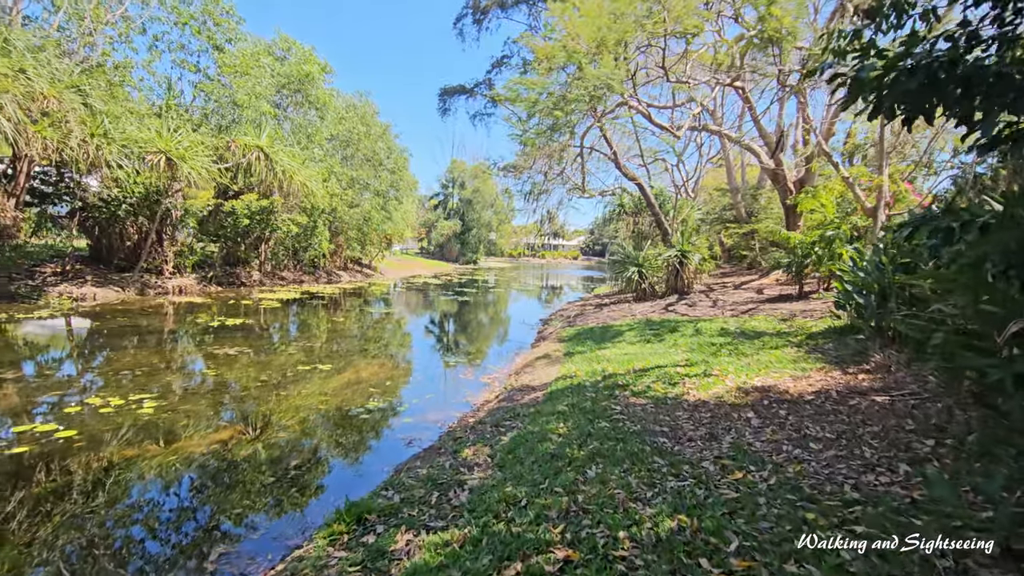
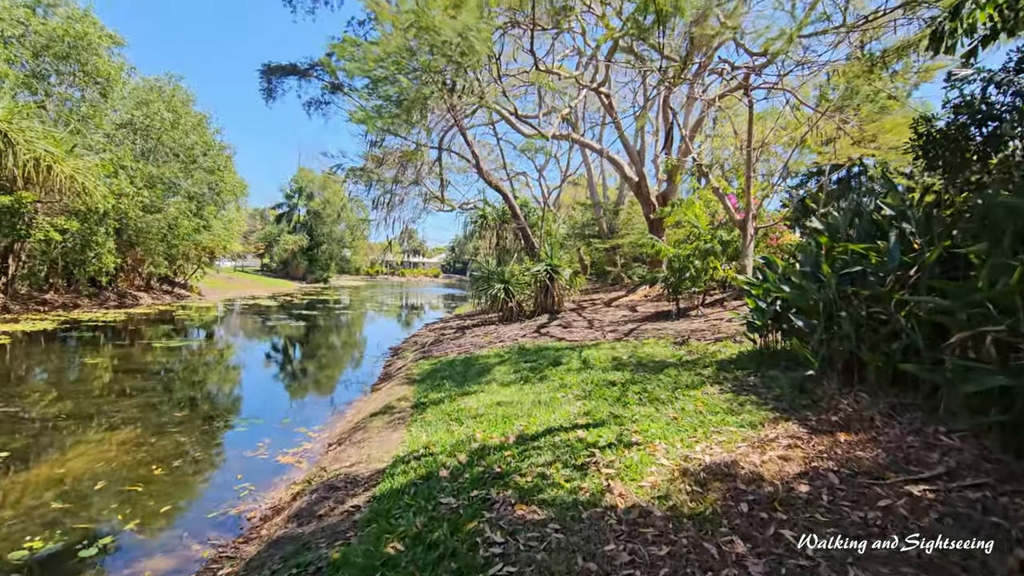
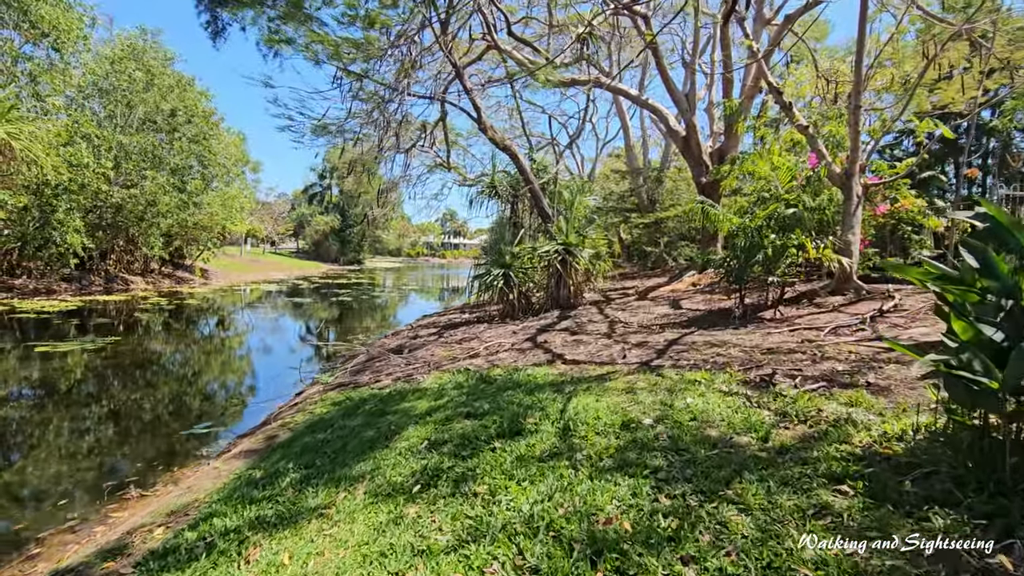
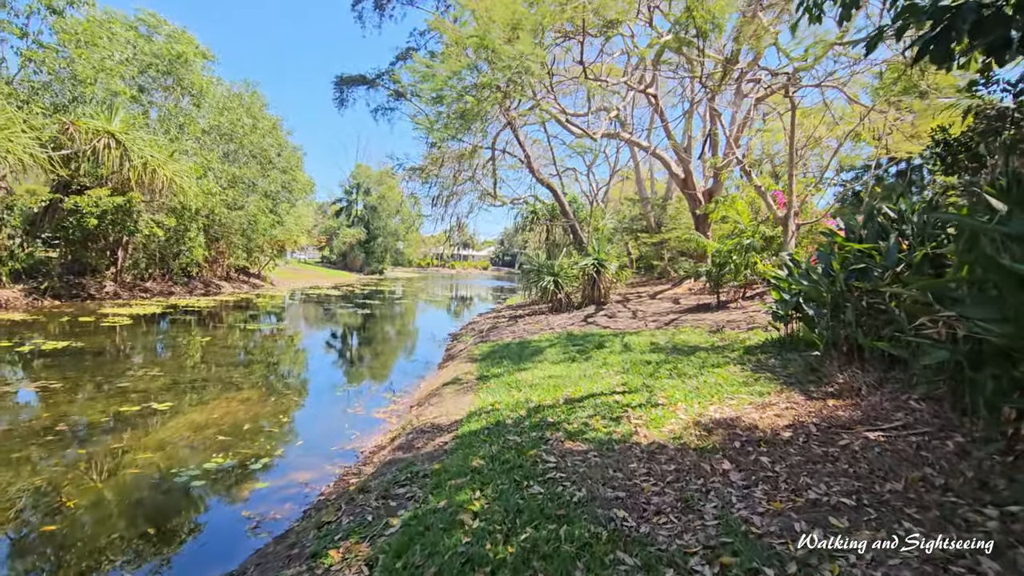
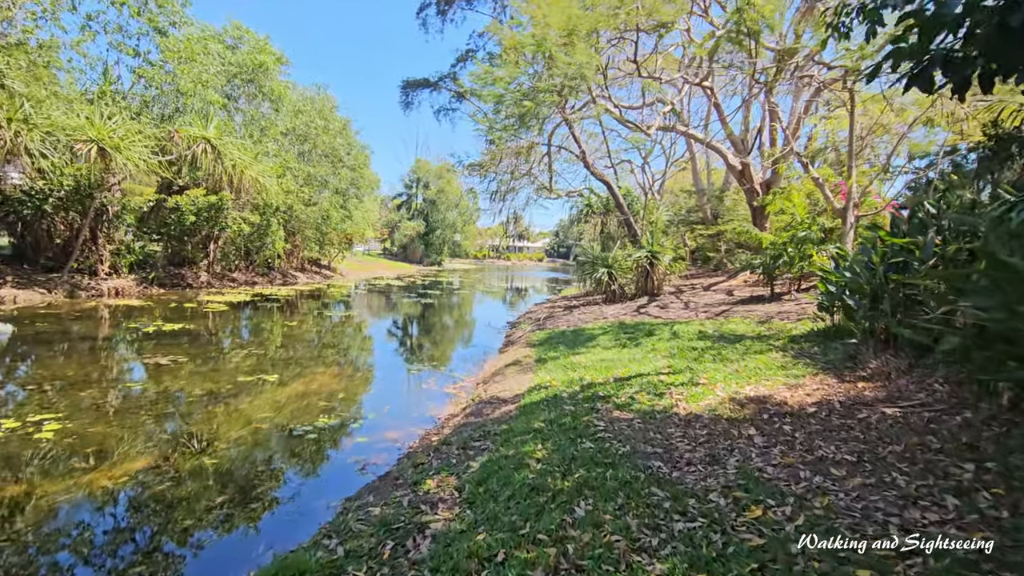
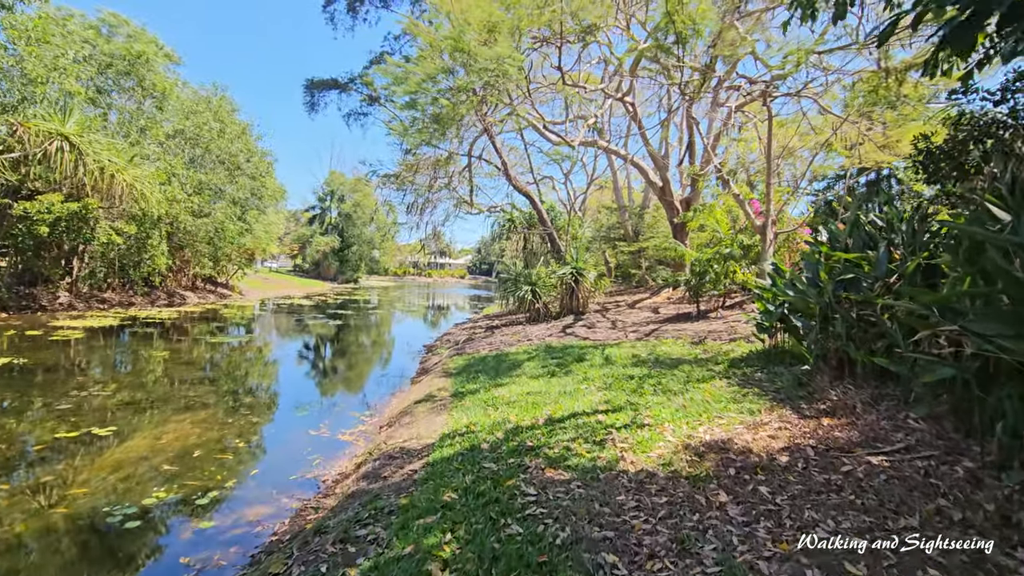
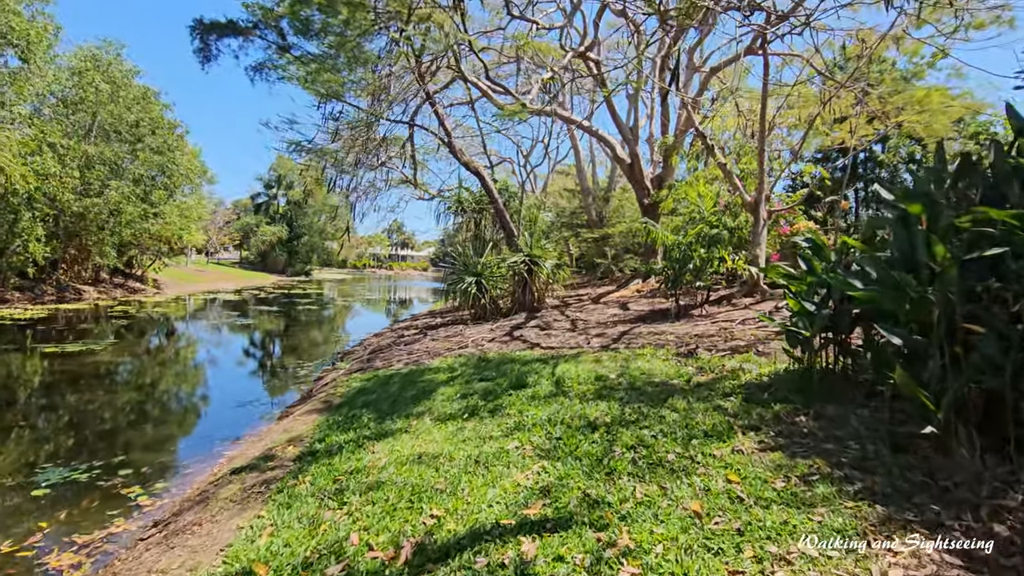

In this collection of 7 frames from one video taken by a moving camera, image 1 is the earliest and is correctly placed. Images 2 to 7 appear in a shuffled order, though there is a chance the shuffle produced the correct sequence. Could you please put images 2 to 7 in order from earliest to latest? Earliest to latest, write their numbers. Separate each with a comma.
5, 4, 6, 2, 7, 3
